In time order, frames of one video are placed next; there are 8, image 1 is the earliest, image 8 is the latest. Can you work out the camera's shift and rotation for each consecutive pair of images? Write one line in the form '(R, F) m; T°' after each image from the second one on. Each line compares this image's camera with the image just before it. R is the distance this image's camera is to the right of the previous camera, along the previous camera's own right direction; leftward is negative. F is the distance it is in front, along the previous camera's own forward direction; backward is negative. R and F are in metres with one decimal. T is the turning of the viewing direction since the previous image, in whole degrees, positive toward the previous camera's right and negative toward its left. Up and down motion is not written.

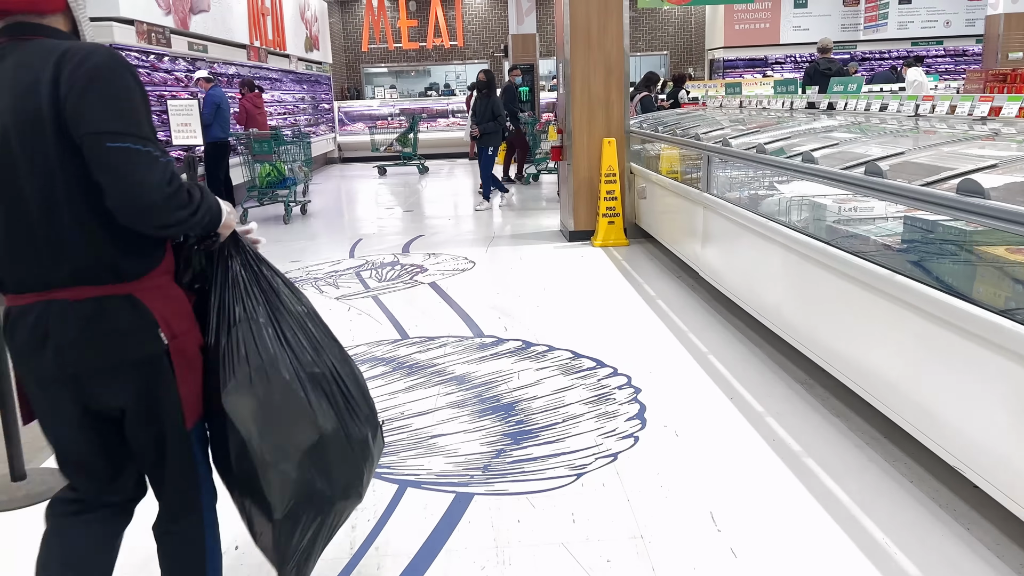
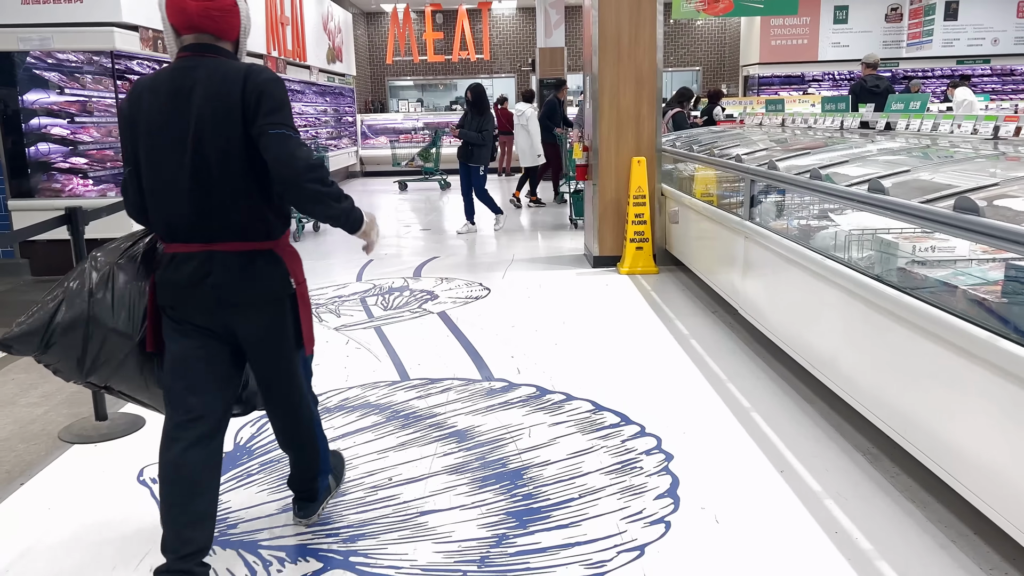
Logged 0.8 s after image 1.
(0.0, +0.4) m; -2°
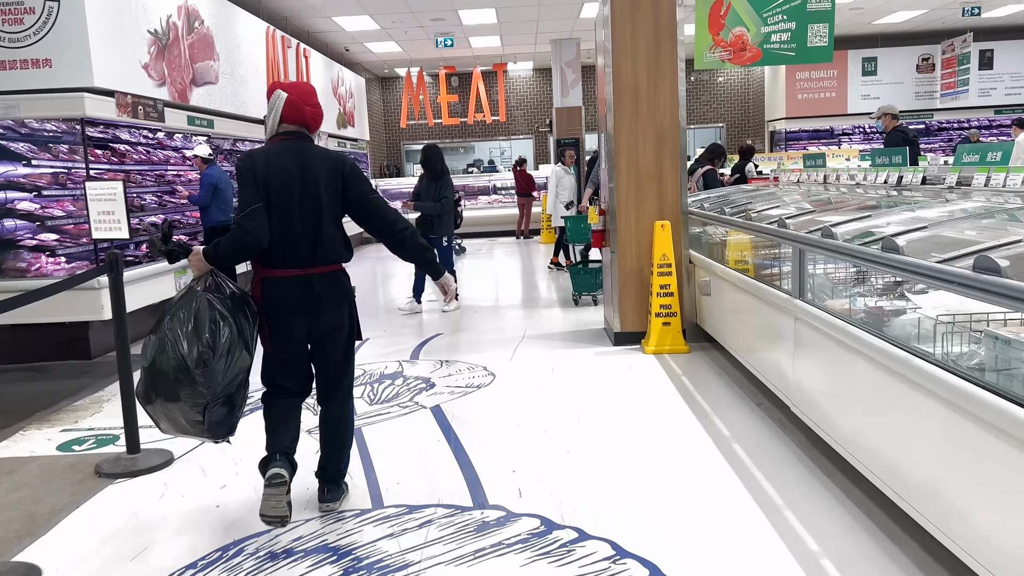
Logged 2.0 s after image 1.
(+0.1, +0.6) m; -2°
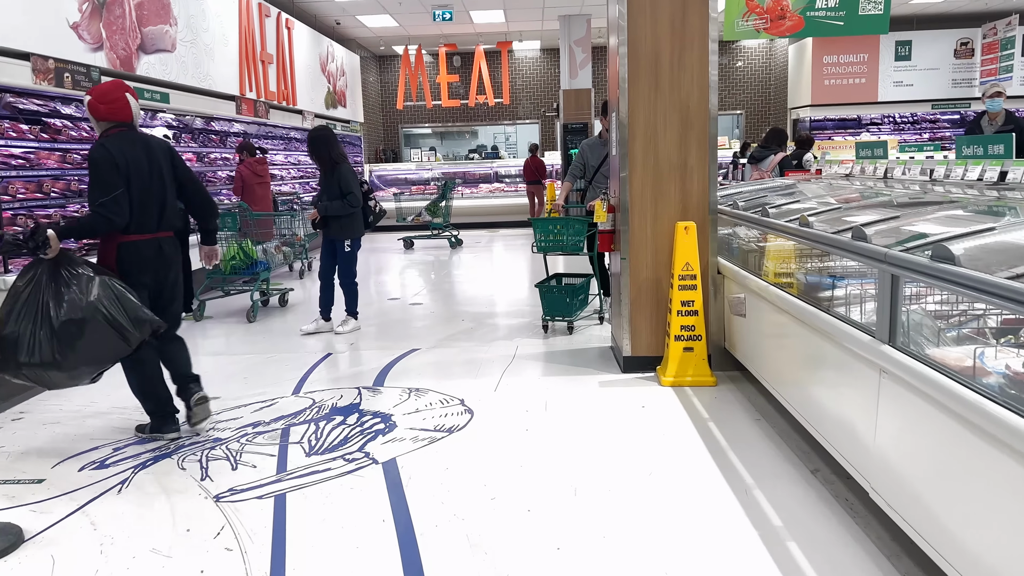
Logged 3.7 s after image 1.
(+0.1, +0.9) m; 0°
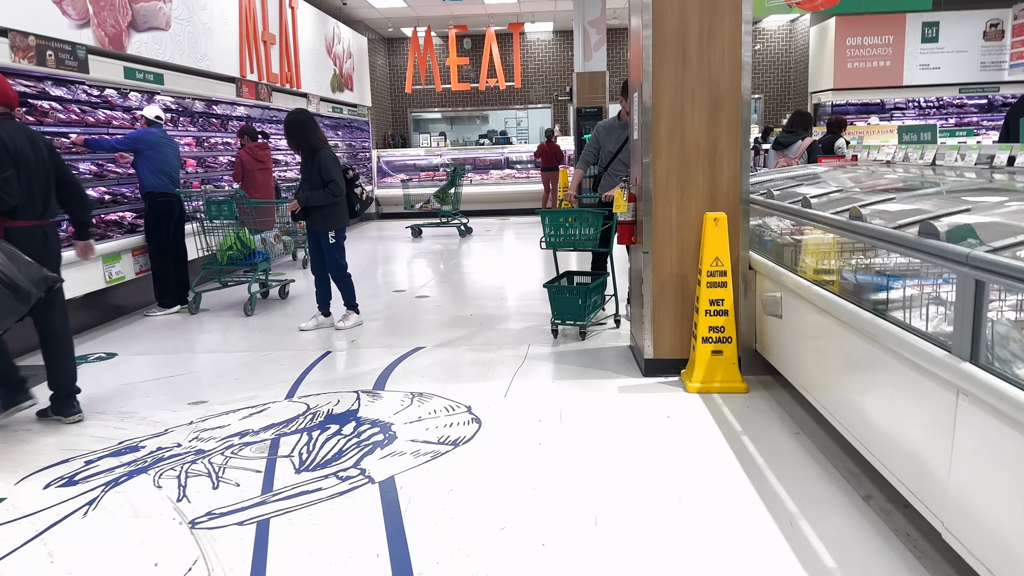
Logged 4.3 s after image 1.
(0.0, +0.3) m; -1°
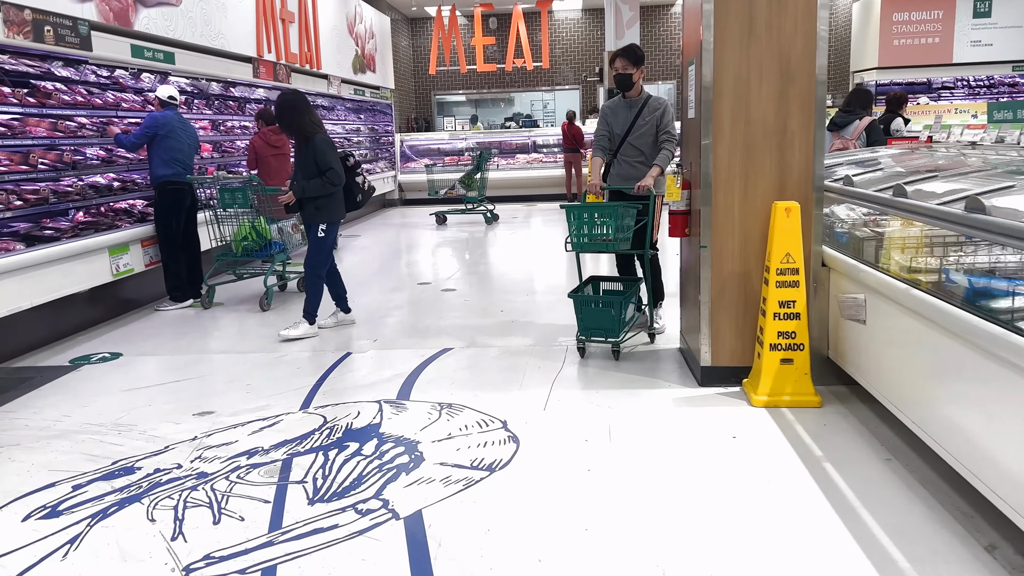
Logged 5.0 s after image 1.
(-0.1, +0.4) m; -2°
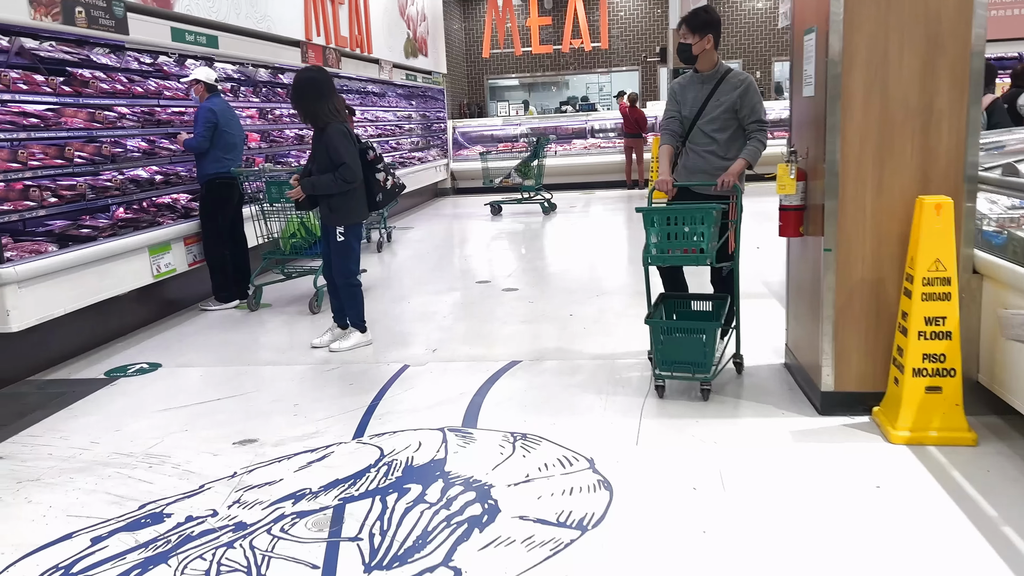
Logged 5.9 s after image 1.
(-0.1, +0.4) m; -3°
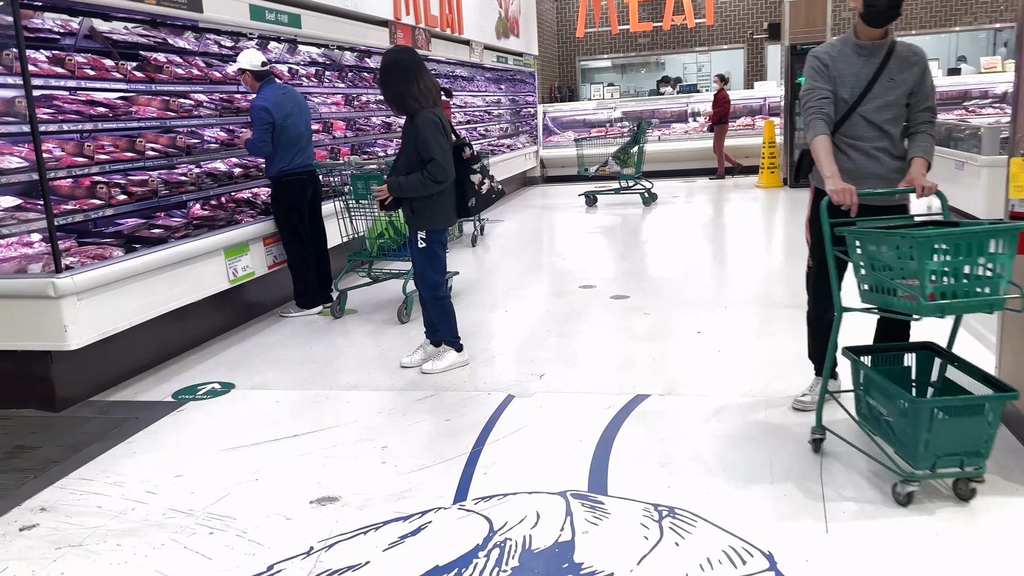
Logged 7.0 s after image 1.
(-0.2, +0.6) m; -6°
